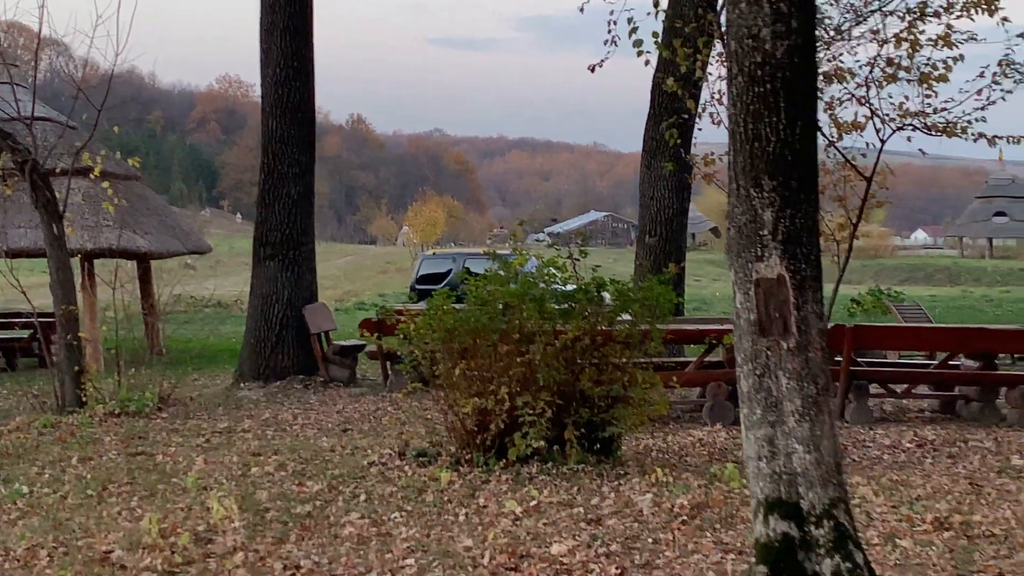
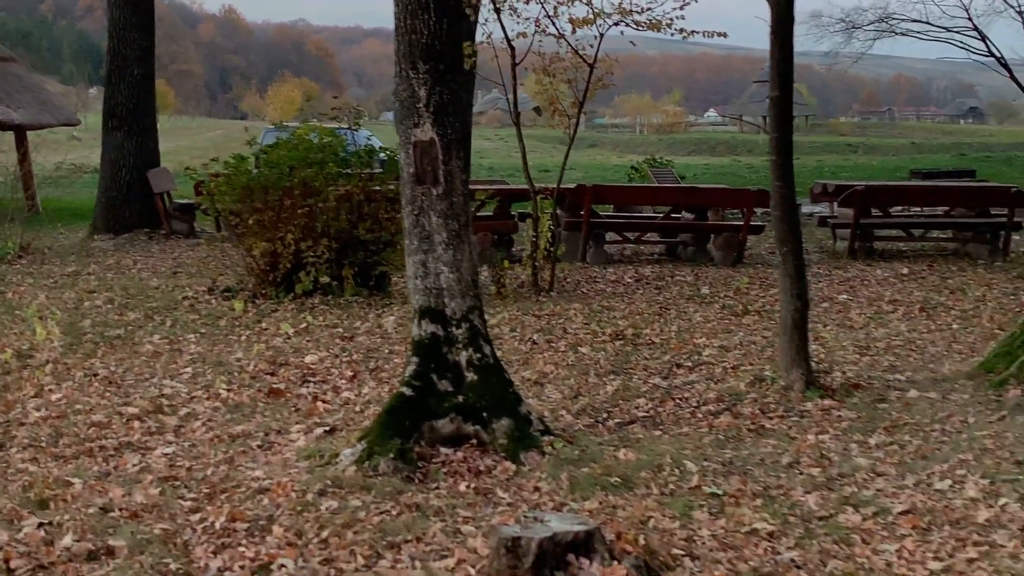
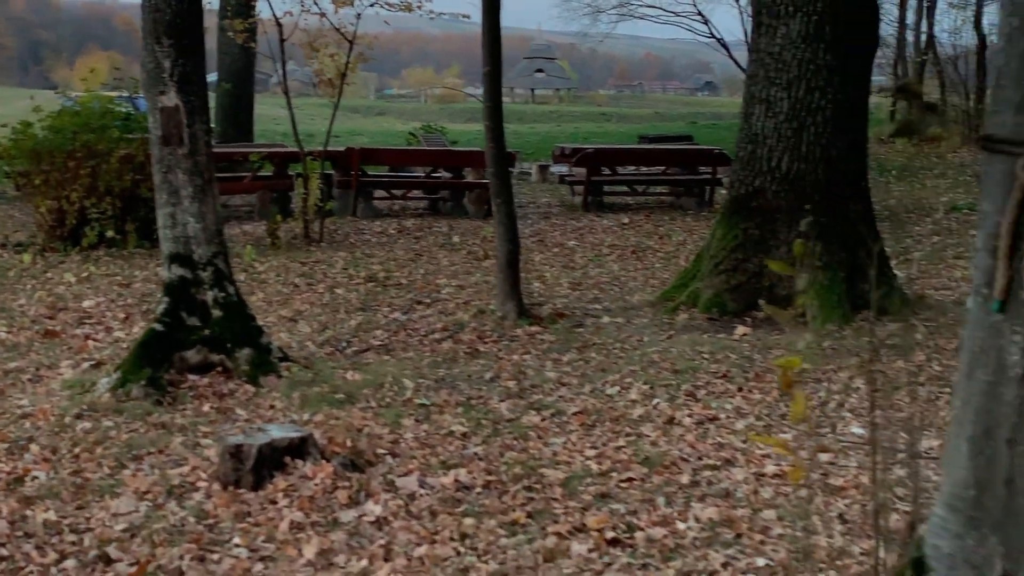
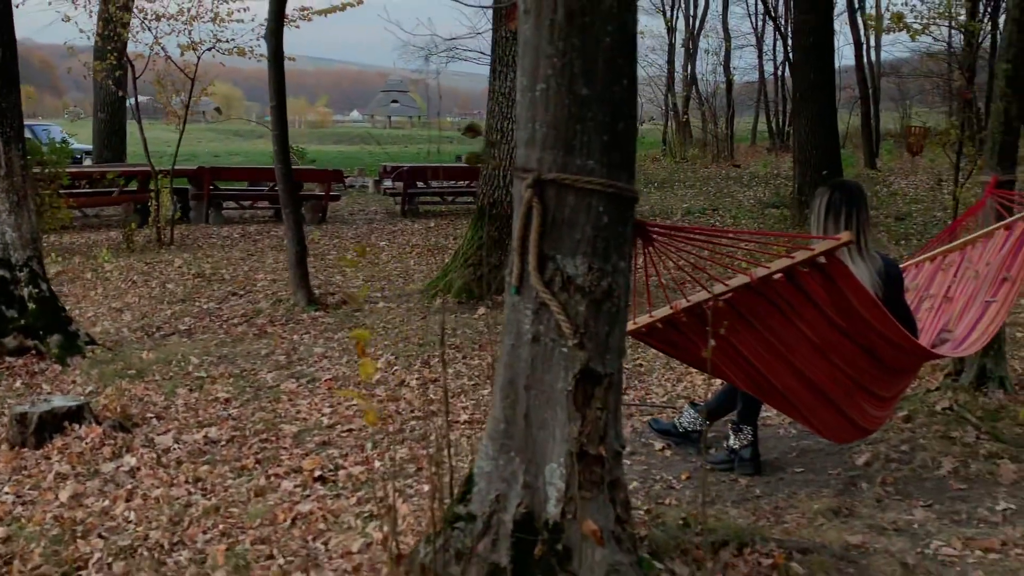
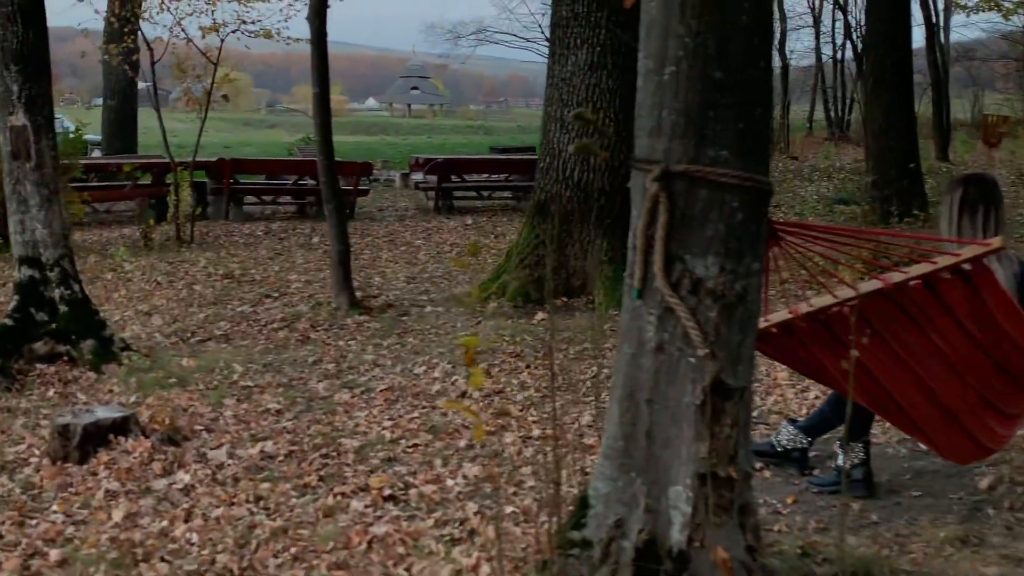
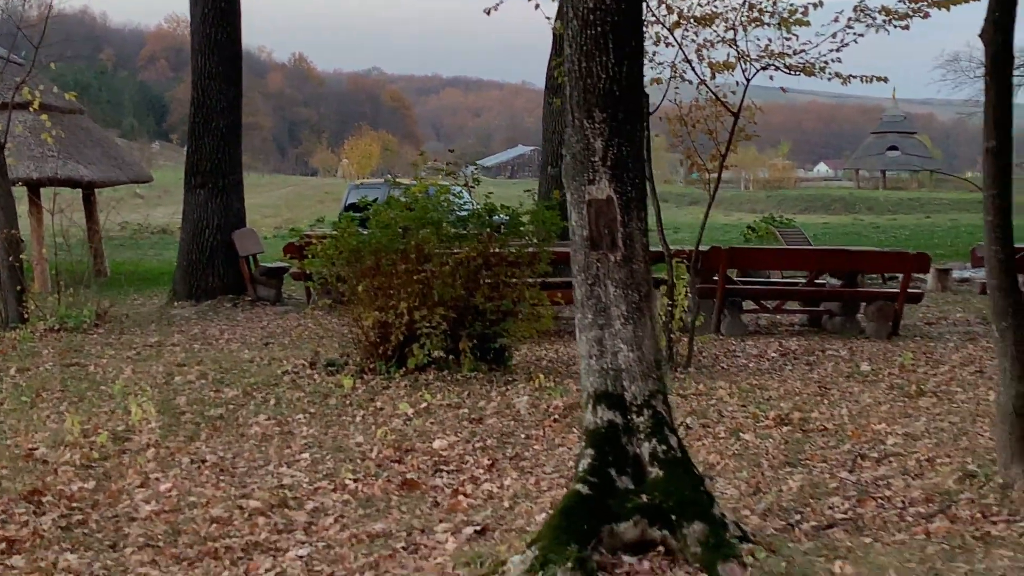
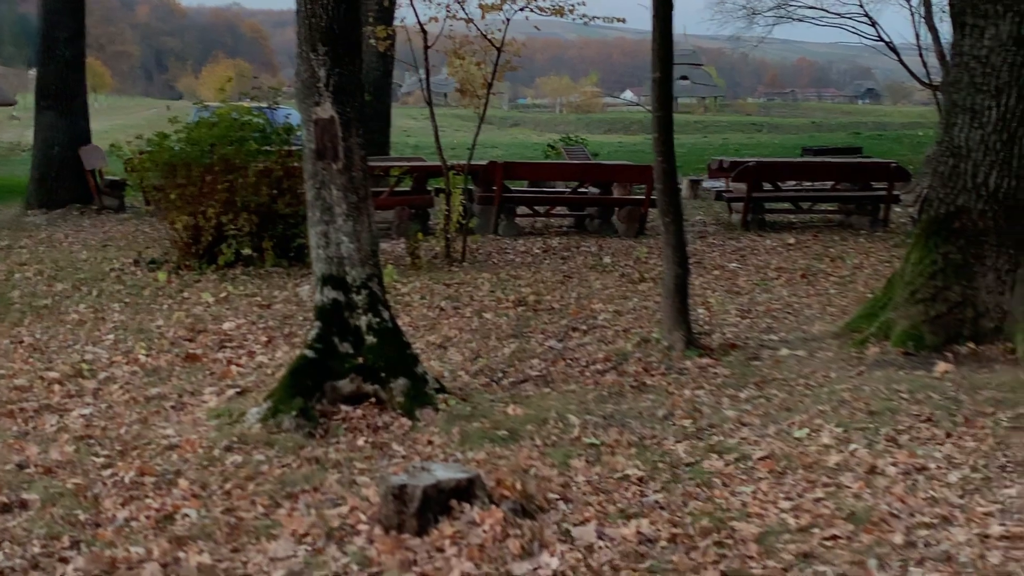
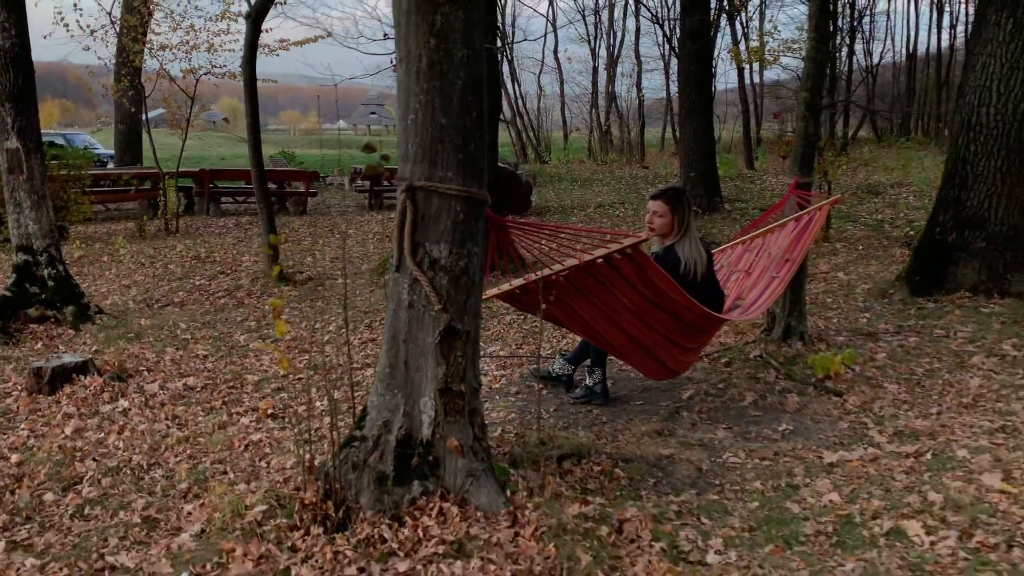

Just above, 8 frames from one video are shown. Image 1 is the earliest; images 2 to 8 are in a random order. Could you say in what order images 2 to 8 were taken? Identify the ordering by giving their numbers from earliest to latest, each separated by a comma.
6, 2, 7, 3, 5, 4, 8
